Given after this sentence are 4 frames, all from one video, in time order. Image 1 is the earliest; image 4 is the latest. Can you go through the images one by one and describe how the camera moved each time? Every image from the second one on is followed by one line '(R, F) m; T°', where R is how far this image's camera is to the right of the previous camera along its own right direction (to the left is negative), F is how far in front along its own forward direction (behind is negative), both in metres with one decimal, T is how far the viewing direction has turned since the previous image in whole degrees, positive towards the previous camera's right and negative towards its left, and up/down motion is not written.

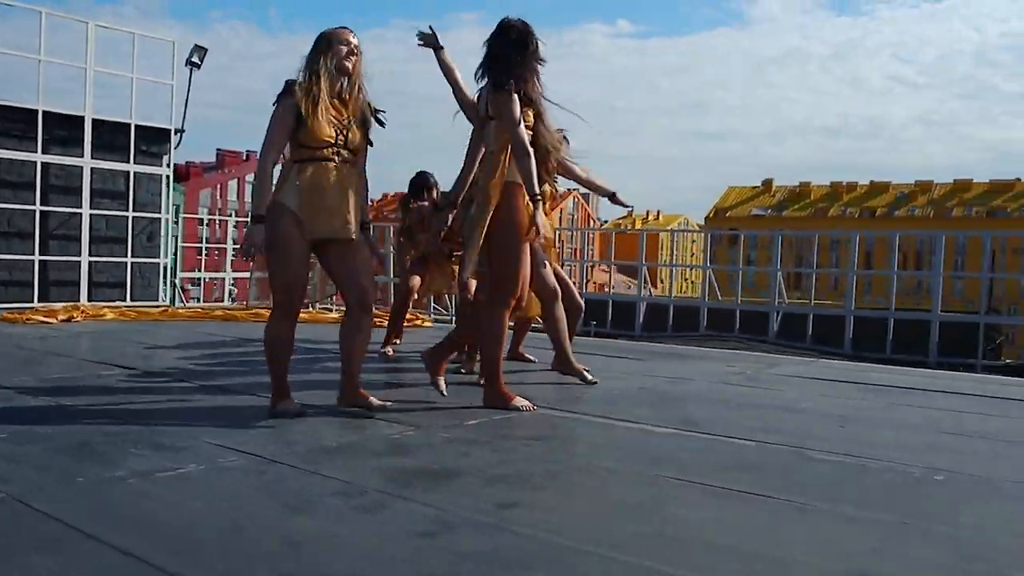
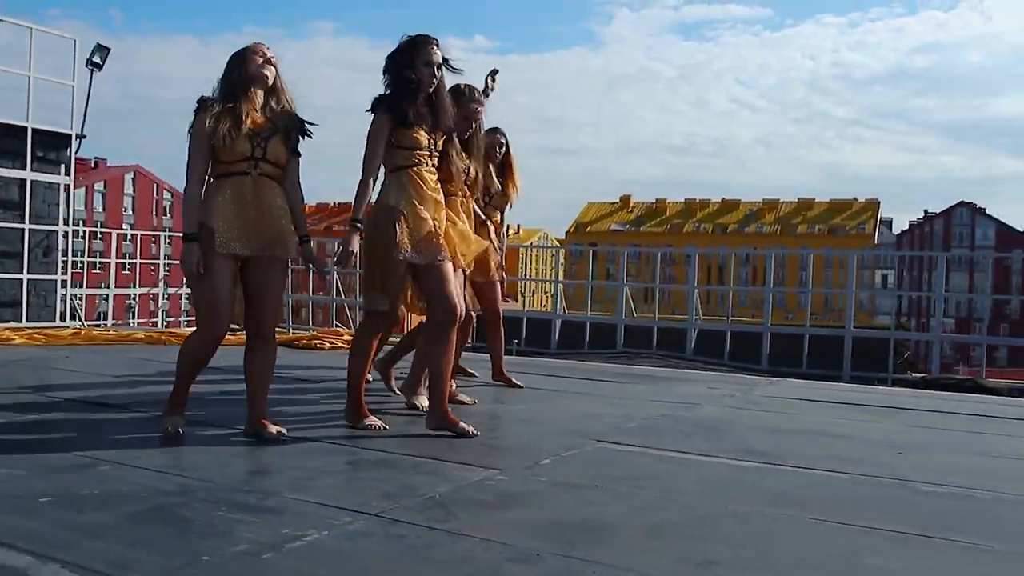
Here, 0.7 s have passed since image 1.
(-0.8, +0.4) m; +8°
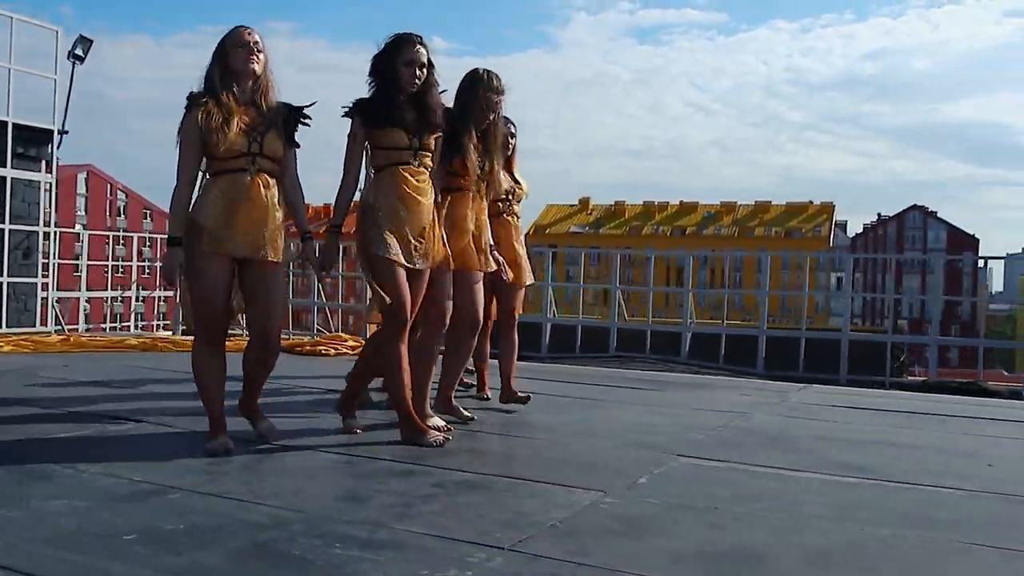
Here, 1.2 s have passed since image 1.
(-0.5, +0.3) m; +3°
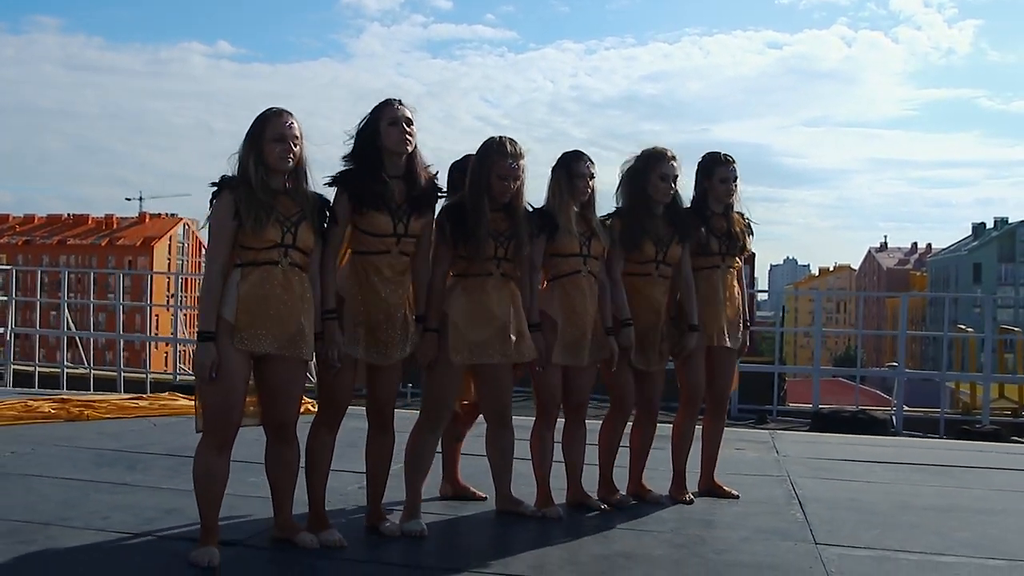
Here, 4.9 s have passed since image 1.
(-1.3, +0.4) m; +12°
